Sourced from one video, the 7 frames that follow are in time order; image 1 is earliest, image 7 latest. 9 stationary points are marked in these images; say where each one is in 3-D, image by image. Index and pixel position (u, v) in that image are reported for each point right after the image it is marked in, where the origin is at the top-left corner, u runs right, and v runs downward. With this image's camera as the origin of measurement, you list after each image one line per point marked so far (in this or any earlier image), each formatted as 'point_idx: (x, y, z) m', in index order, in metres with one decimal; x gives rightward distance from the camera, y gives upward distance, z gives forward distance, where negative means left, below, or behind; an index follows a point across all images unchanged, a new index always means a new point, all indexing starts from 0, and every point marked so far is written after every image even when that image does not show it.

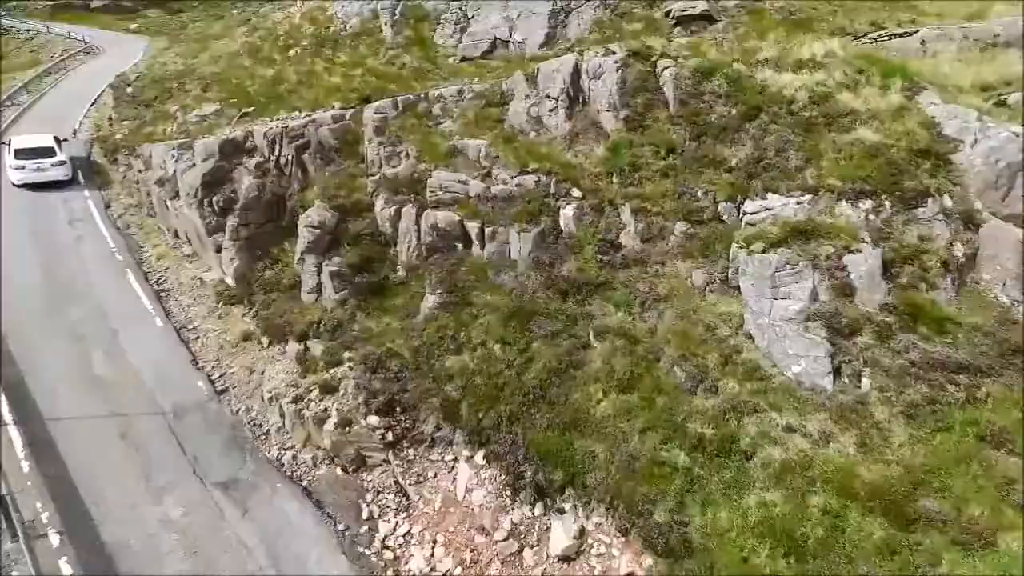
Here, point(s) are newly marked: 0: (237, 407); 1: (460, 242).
0: (-7.3, -3.1, +16.4) m
1: (-1.4, +1.2, +16.4) m
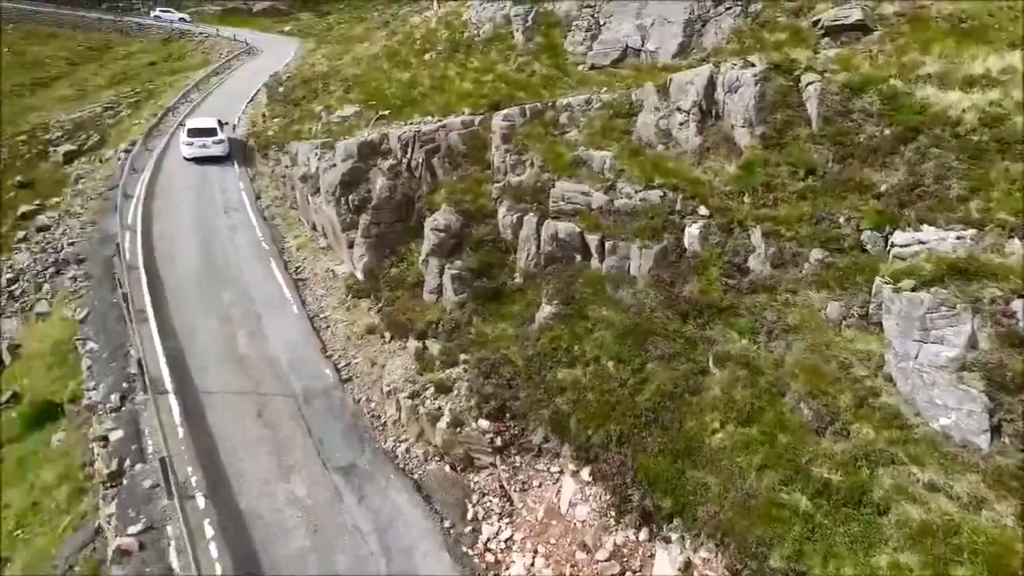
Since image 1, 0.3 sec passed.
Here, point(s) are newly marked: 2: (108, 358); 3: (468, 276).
0: (-4.3, -3.0, +17.5) m
1: (+1.8, +0.9, +16.4) m
2: (-12.2, -2.1, +18.8) m
3: (-1.2, +0.3, +17.6) m
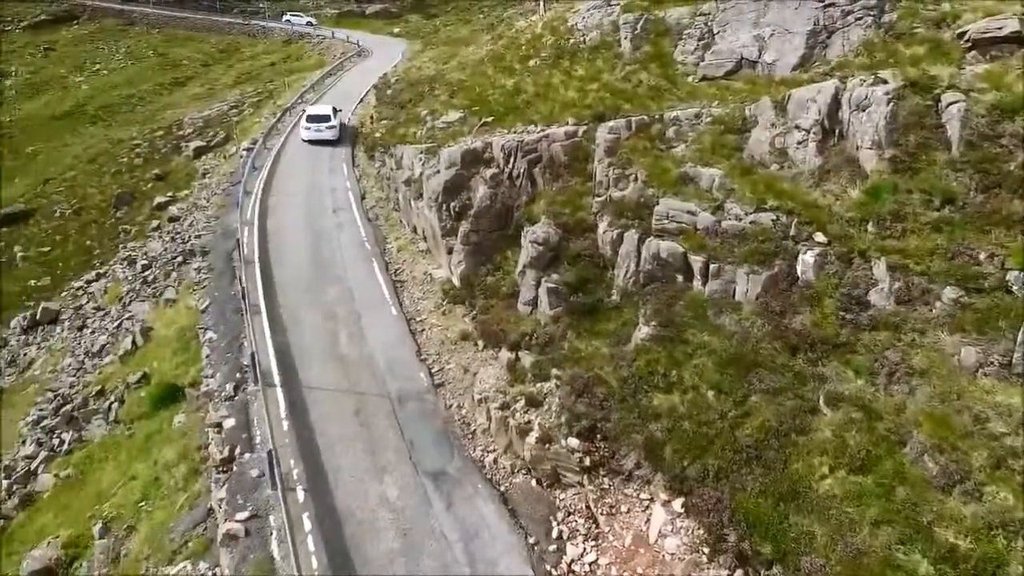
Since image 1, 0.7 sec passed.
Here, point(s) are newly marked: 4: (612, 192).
0: (-1.8, -3.3, +17.8) m
1: (+4.3, +0.4, +15.9) m
2: (-9.3, -1.9, +20.2) m
3: (+1.5, -0.1, +17.5) m
4: (+3.0, +2.8, +18.6) m
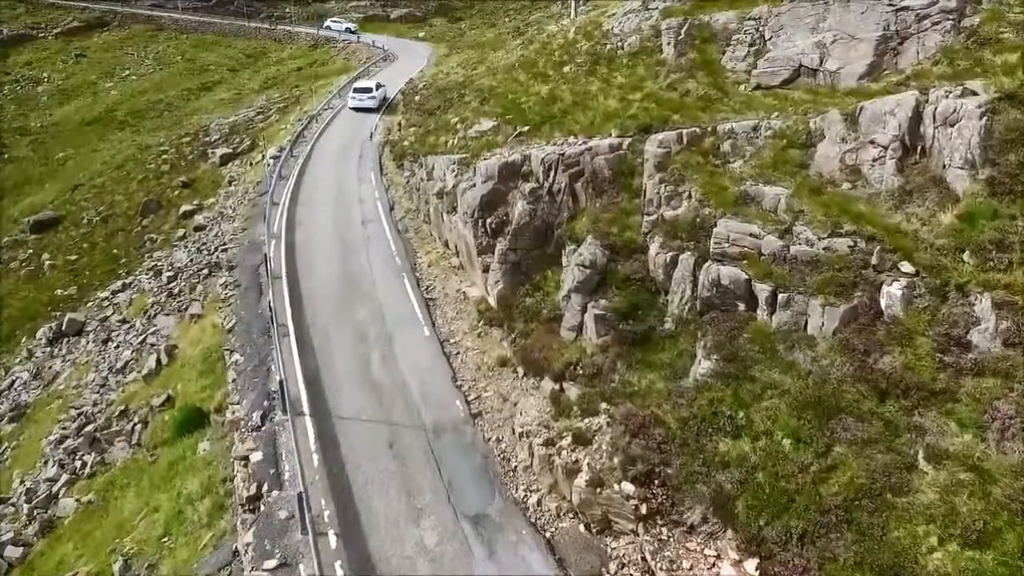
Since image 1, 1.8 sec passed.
0: (-0.6, -3.9, +16.6) m
1: (+5.5, -0.3, +14.6) m
2: (-8.1, -2.6, +19.3) m
3: (+2.7, -0.8, +16.3) m
4: (+4.2, +2.1, +17.3) m
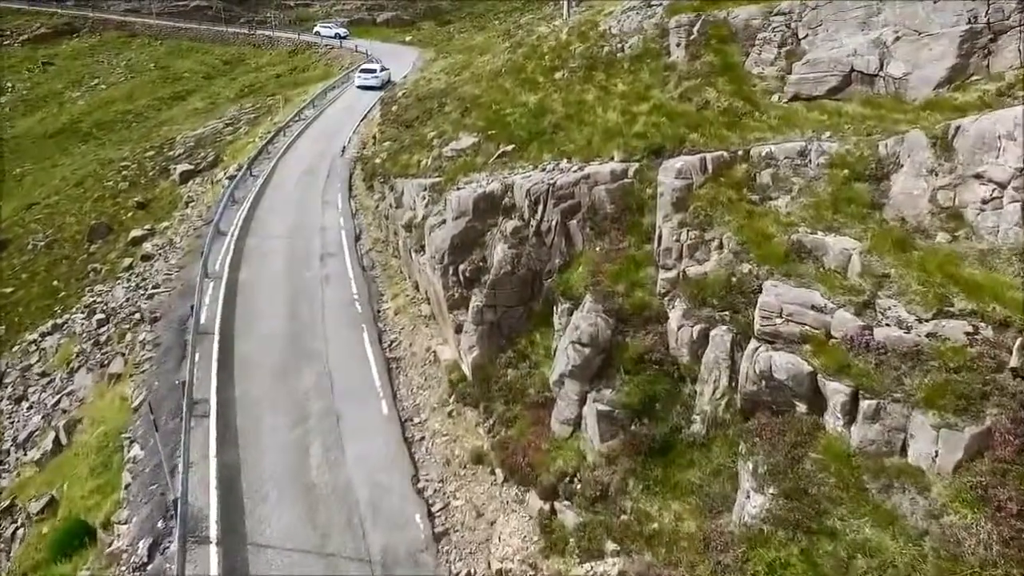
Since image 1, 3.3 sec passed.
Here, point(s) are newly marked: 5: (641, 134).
0: (-1.1, -5.7, +12.3) m
1: (+4.9, -2.0, +10.3) m
2: (-8.6, -4.4, +14.9) m
3: (+2.1, -2.4, +12.0) m
4: (+3.7, +0.5, +13.0) m
5: (+3.7, +4.4, +17.9) m
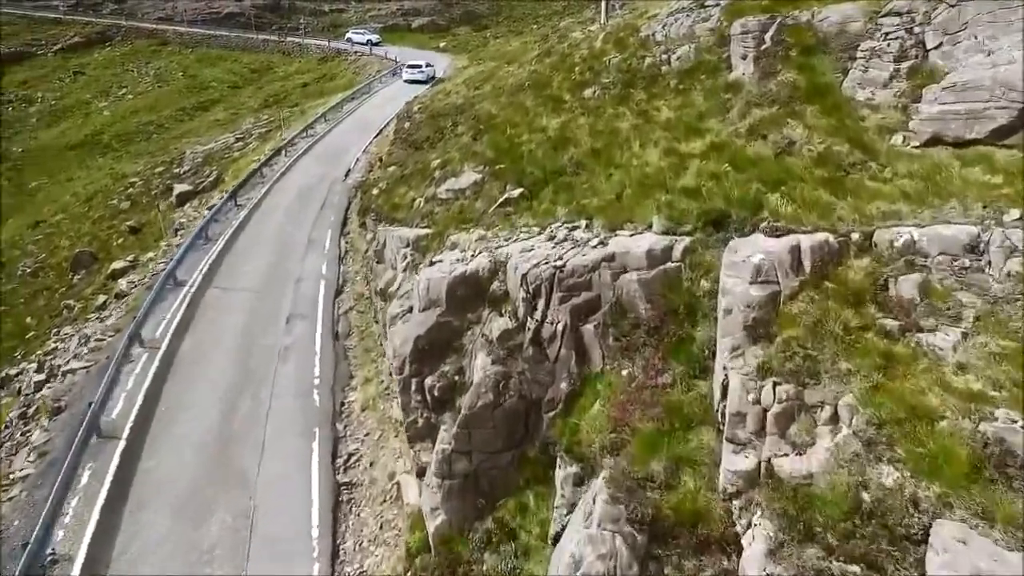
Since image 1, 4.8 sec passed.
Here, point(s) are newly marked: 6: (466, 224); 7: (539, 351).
0: (-1.7, -8.0, +7.1) m
1: (+4.2, -4.4, +4.7) m
2: (-9.0, -6.6, +10.2) m
3: (+1.5, -4.8, +6.5) m
4: (+3.2, -2.0, +7.5) m
5: (+3.6, +1.9, +12.4) m
6: (-1.3, +1.7, +16.8) m
7: (+0.5, -1.1, +11.1) m
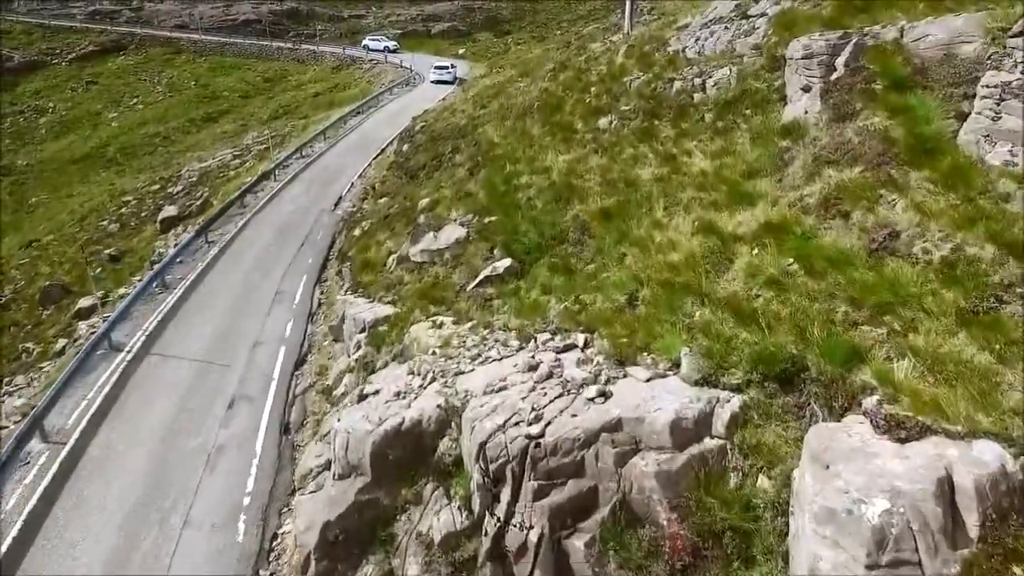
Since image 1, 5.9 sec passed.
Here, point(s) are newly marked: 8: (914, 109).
0: (-2.6, -10.1, +3.2) m
1: (+3.3, -6.6, +0.6) m
2: (-9.8, -8.6, +6.5) m
3: (+0.7, -6.9, +2.5) m
4: (+2.4, -4.1, +3.4) m
5: (+3.1, -0.2, +8.3) m
6: (-1.6, -0.4, +12.8) m
7: (-0.1, -3.2, +7.1) m
8: (+6.9, +3.1, +10.6) m
